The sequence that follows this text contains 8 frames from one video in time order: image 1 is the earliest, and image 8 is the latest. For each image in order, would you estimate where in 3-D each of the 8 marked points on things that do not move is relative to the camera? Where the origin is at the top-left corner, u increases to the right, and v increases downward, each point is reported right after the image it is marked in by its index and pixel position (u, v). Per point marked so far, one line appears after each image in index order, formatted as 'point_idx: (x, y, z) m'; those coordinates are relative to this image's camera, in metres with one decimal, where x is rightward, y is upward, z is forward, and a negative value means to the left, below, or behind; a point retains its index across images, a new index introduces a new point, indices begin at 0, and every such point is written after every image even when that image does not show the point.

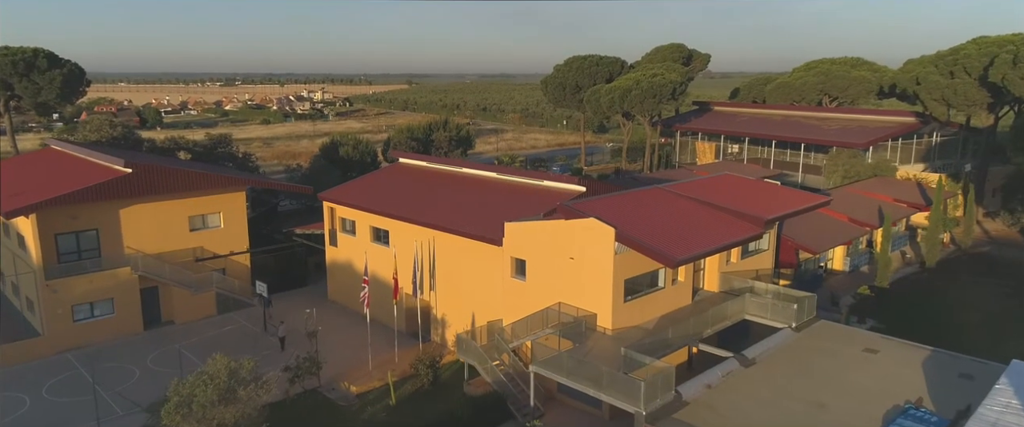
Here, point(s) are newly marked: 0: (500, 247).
0: (-0.4, -0.9, +18.9) m
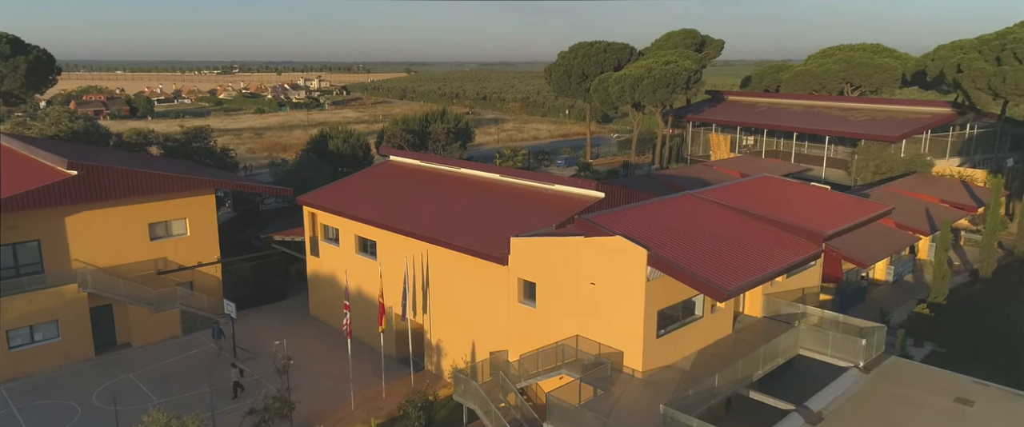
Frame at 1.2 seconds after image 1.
0: (-0.2, -1.2, +16.0) m
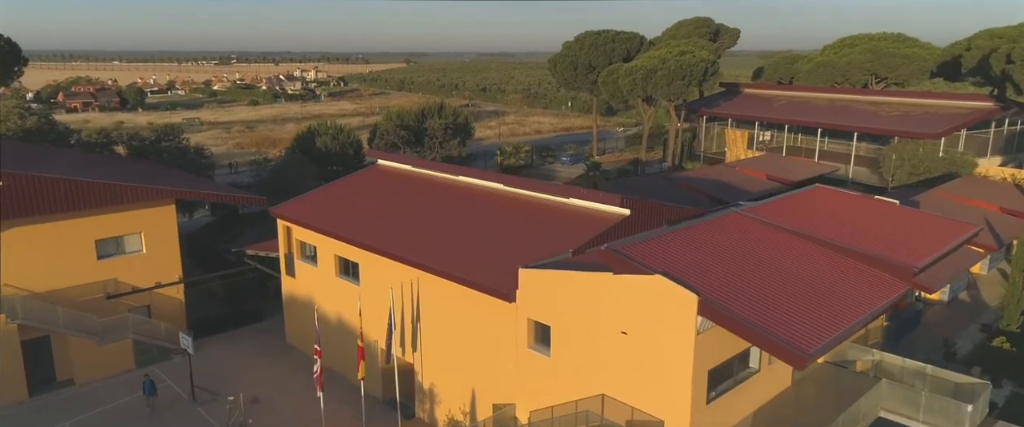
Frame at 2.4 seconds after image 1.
0: (-0.1, -1.6, +13.0) m
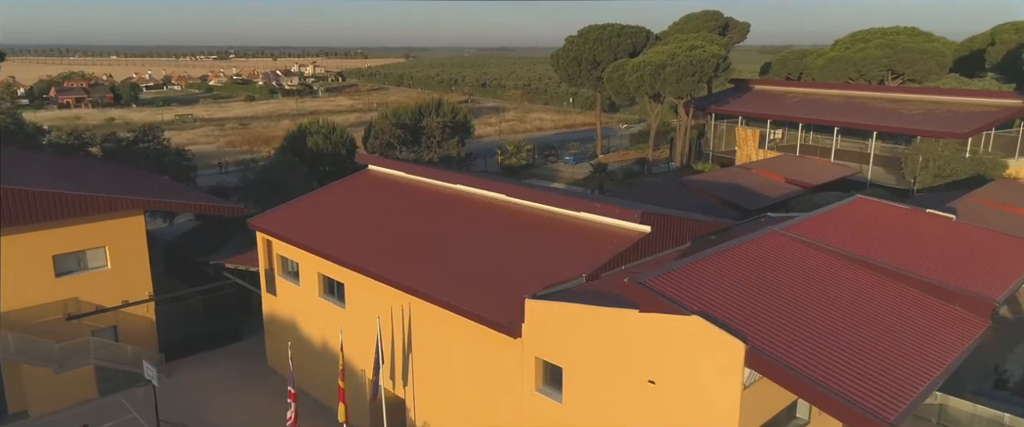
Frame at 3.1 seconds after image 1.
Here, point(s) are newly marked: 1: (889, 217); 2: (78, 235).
0: (0.0, -1.9, +11.2) m
1: (+7.4, -0.1, +14.5) m
2: (-9.8, -0.5, +16.5) m
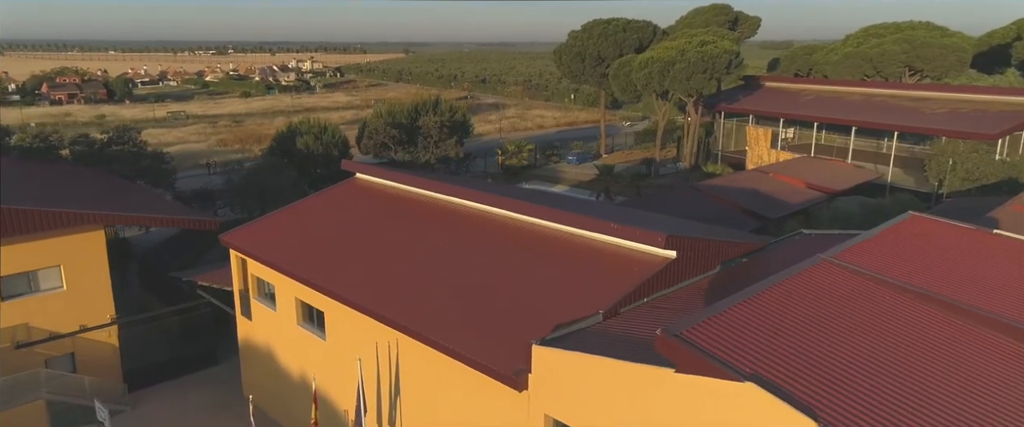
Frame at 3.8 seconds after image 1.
0: (+0.1, -2.3, +9.4) m
1: (+7.4, -0.4, +12.7) m
2: (-9.7, -0.8, +14.7) m
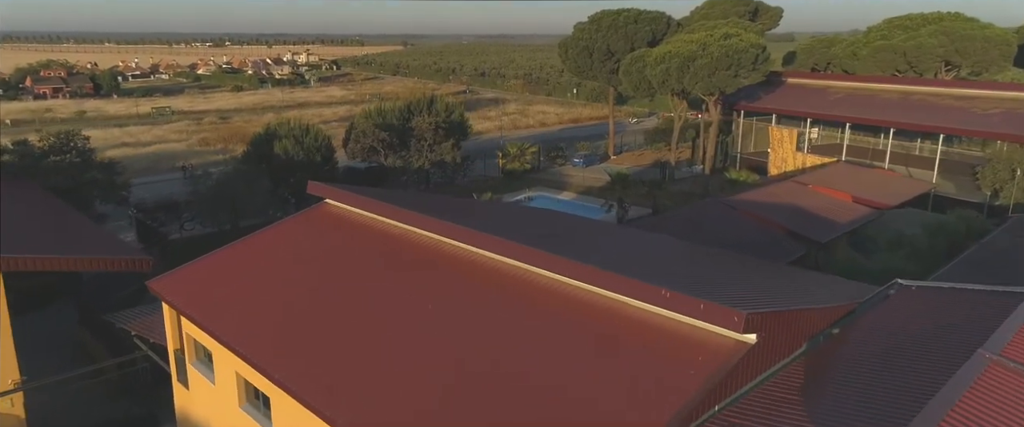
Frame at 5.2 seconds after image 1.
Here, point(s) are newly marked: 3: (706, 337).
0: (+0.2, -3.0, +6.1) m
1: (+7.6, -1.1, +9.3) m
2: (-9.6, -1.5, +11.3) m
3: (+2.2, -1.4, +7.9) m
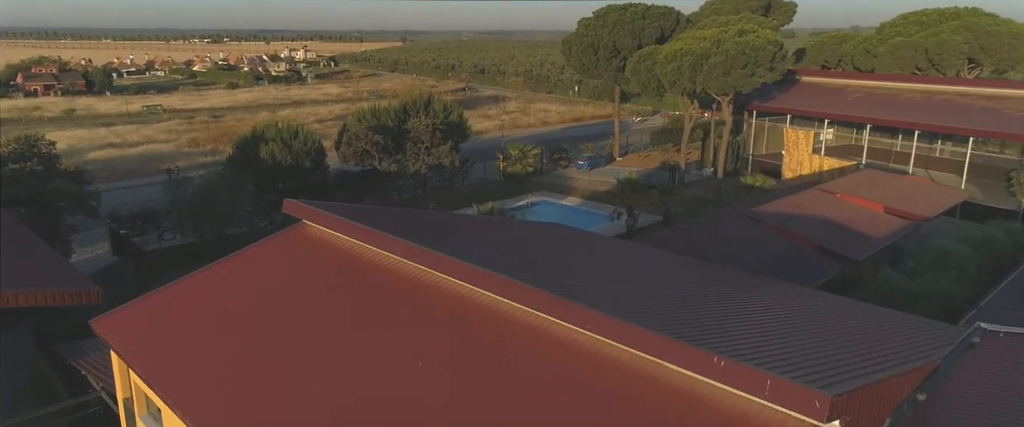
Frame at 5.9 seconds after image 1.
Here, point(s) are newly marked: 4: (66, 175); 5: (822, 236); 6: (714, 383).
0: (+0.3, -3.5, +4.3) m
1: (+7.7, -1.5, +7.5) m
2: (-9.5, -1.9, +9.5) m
3: (+2.3, -1.8, +6.1) m
4: (-12.4, +1.1, +20.3) m
5: (+7.9, -0.5, +18.8) m
6: (+1.9, -1.6, +6.7) m
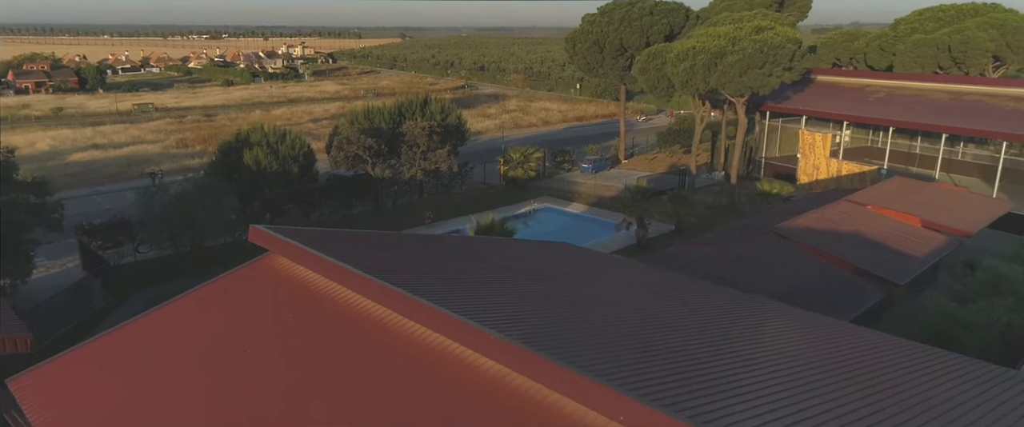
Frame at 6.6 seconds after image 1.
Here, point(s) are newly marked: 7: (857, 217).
0: (+0.4, -3.9, +2.5) m
1: (+7.7, -2.0, +5.7) m
2: (-9.4, -2.3, +7.7) m
3: (+2.4, -2.3, +4.3) m
4: (-12.3, +0.7, +18.4) m
5: (+8.0, -0.9, +17.0) m
6: (+2.0, -2.1, +4.9) m
7: (+9.2, -0.1, +19.5) m
